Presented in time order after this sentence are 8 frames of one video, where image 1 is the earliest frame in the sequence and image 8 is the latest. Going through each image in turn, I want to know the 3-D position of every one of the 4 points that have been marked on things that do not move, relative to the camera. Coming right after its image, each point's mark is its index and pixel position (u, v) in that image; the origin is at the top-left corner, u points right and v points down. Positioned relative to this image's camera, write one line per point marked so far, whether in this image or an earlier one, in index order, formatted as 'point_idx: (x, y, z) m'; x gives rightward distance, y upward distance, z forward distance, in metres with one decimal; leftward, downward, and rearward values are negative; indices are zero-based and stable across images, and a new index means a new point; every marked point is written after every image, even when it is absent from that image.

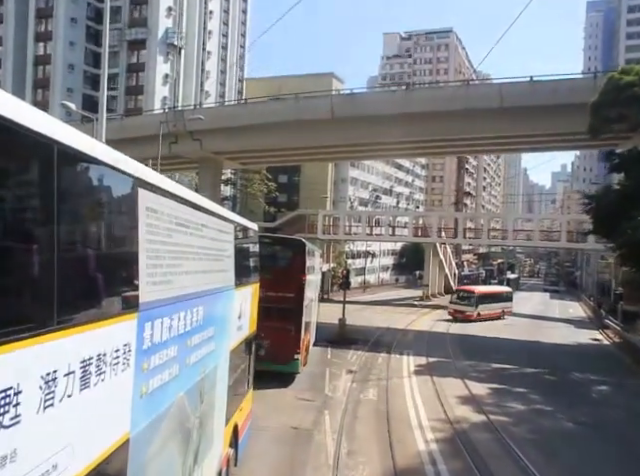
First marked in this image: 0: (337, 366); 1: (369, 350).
0: (+0.6, -4.2, +16.1) m
1: (+1.9, -4.4, +19.4) m
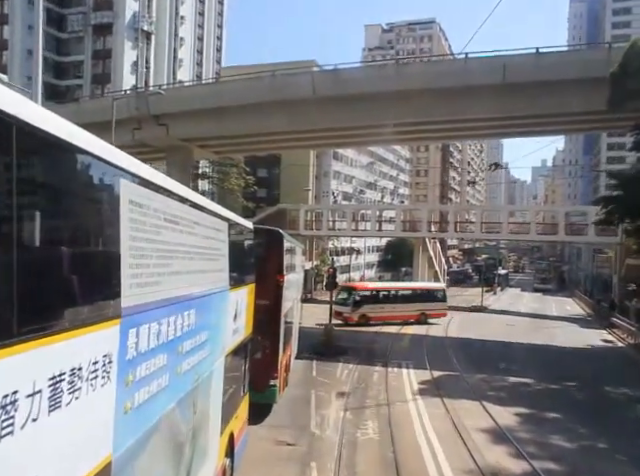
0: (+0.1, -3.9, +13.0) m
1: (+1.4, -4.1, +16.4) m
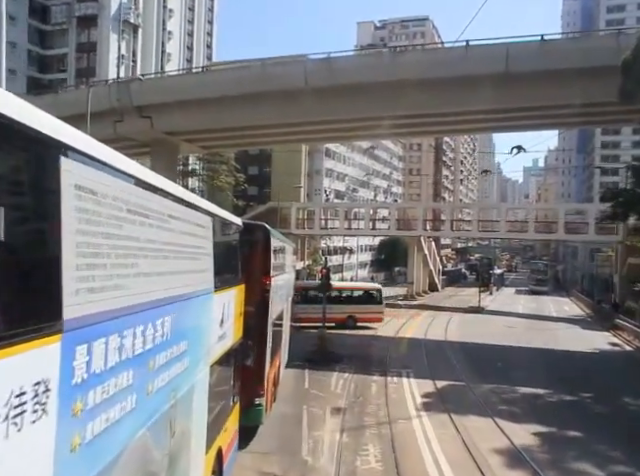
0: (0.0, -3.8, +11.7) m
1: (+1.2, -4.0, +15.1) m
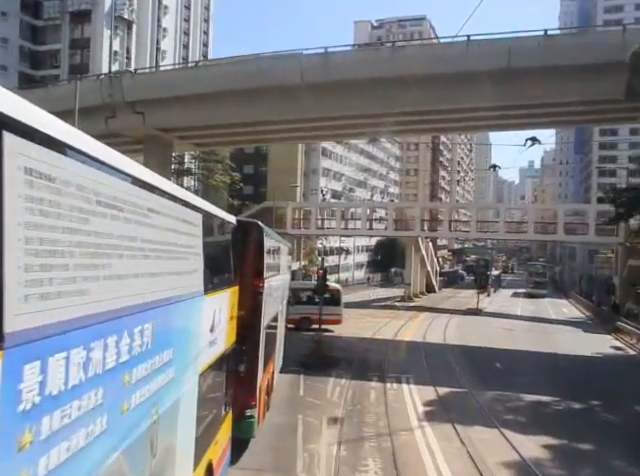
0: (-0.1, -3.8, +11.0) m
1: (+1.0, -4.0, +14.5) m
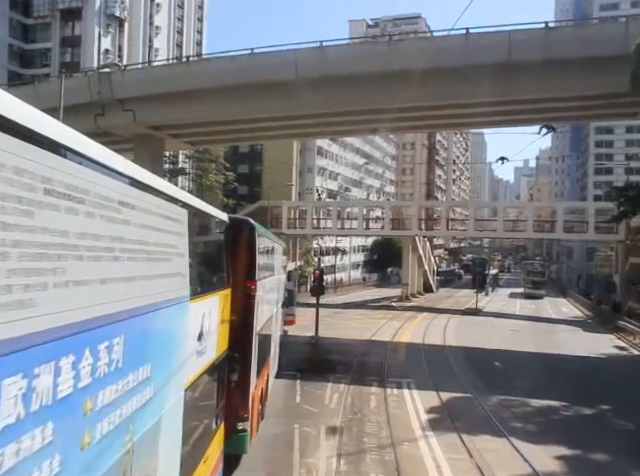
0: (-0.2, -3.8, +10.4) m
1: (+1.0, -4.0, +13.9) m
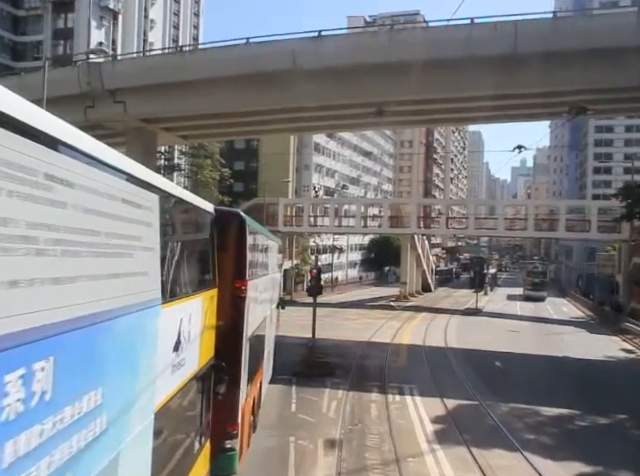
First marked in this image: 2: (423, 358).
0: (-0.2, -3.7, +9.6) m
1: (+0.9, -3.9, +13.0) m
2: (+3.9, -4.5, +18.9) m
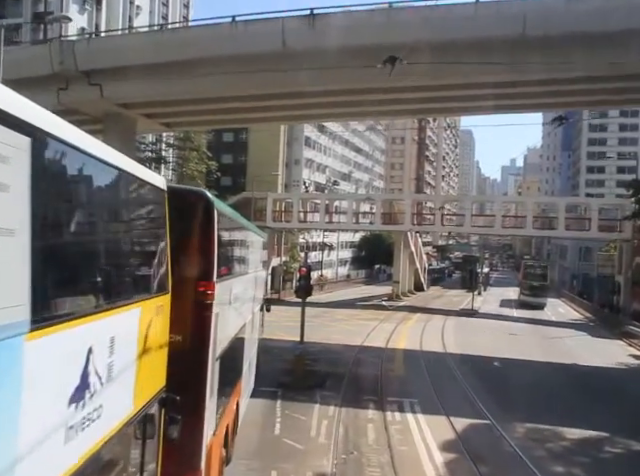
0: (-0.4, -3.6, +8.0) m
1: (+0.6, -3.8, +11.5) m
2: (+3.5, -4.4, +17.3) m
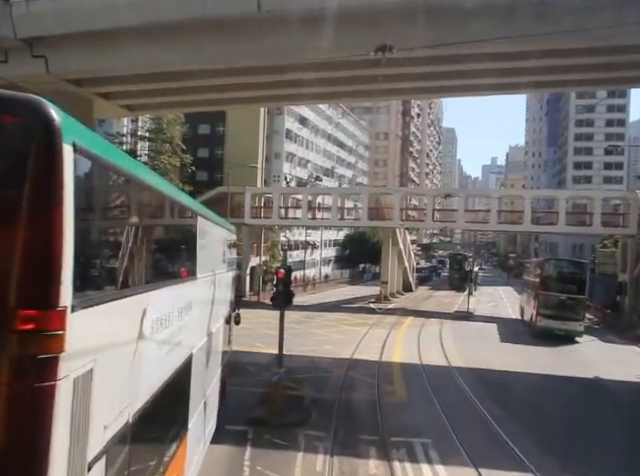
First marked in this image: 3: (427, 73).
0: (-0.6, -3.4, +5.1) m
1: (+0.3, -3.6, +8.6) m
2: (+3.0, -4.2, +14.6) m
3: (+4.3, +6.6, +19.8) m
